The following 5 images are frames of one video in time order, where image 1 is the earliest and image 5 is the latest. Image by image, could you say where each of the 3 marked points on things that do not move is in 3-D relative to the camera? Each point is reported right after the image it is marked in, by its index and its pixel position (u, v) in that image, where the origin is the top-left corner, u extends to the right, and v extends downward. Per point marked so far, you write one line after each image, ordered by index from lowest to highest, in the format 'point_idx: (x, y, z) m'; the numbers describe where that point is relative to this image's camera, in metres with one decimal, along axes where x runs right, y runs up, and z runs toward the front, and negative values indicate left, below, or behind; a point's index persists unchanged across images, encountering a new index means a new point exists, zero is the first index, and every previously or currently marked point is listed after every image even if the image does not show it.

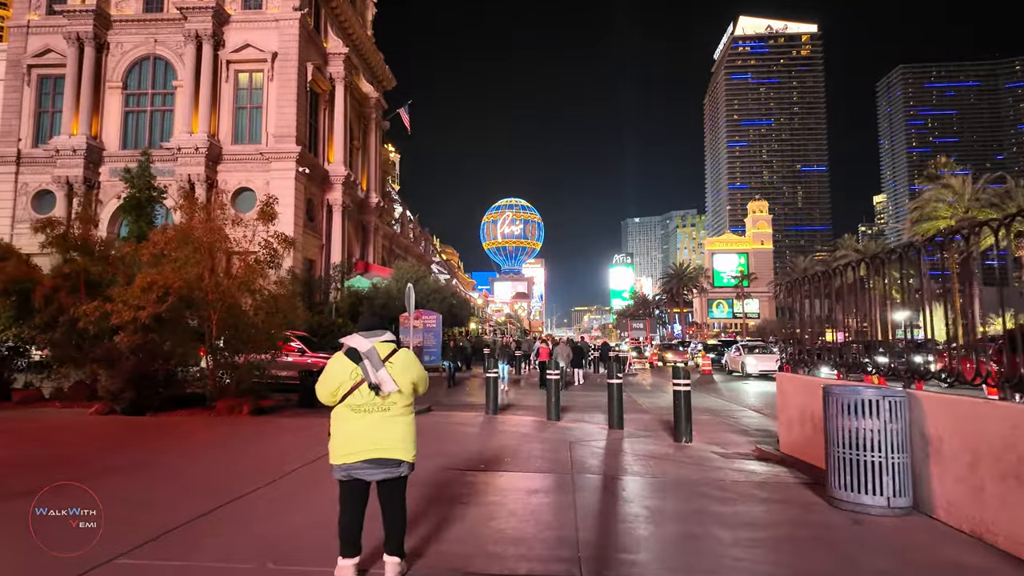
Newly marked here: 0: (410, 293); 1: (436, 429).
0: (-2.7, -0.1, +15.6) m
1: (-1.4, -2.7, +11.3) m
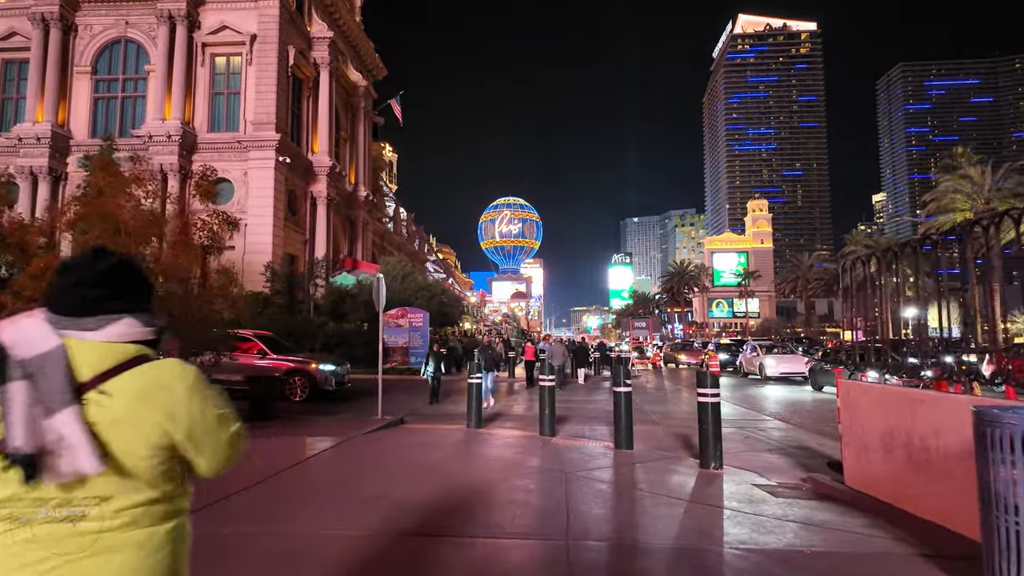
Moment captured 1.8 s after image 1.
0: (-3.0, +0.1, +13.4) m
1: (-1.7, -2.5, +9.1) m
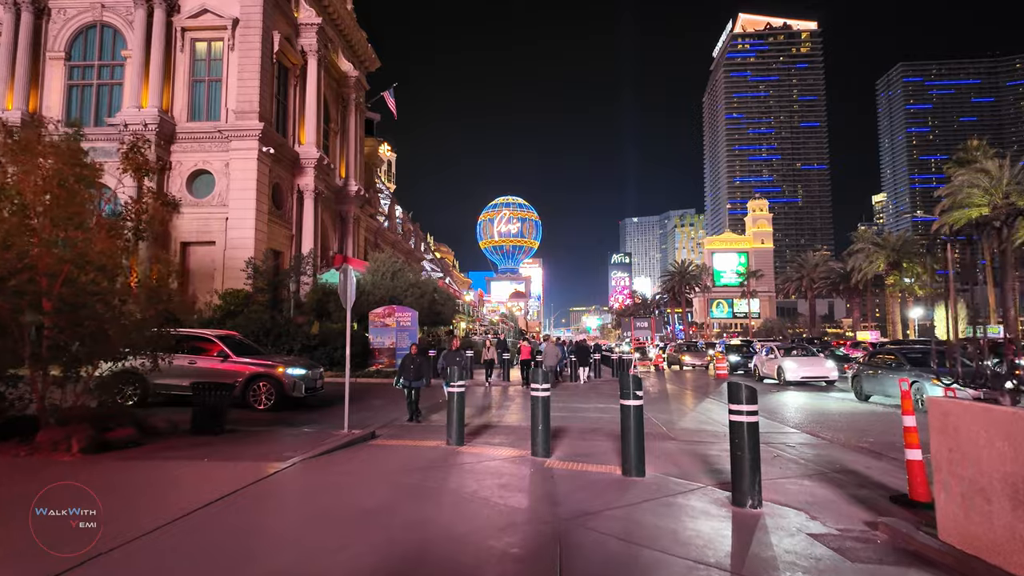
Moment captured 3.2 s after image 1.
0: (-3.2, +0.3, +11.7) m
1: (-1.9, -2.4, +7.3) m
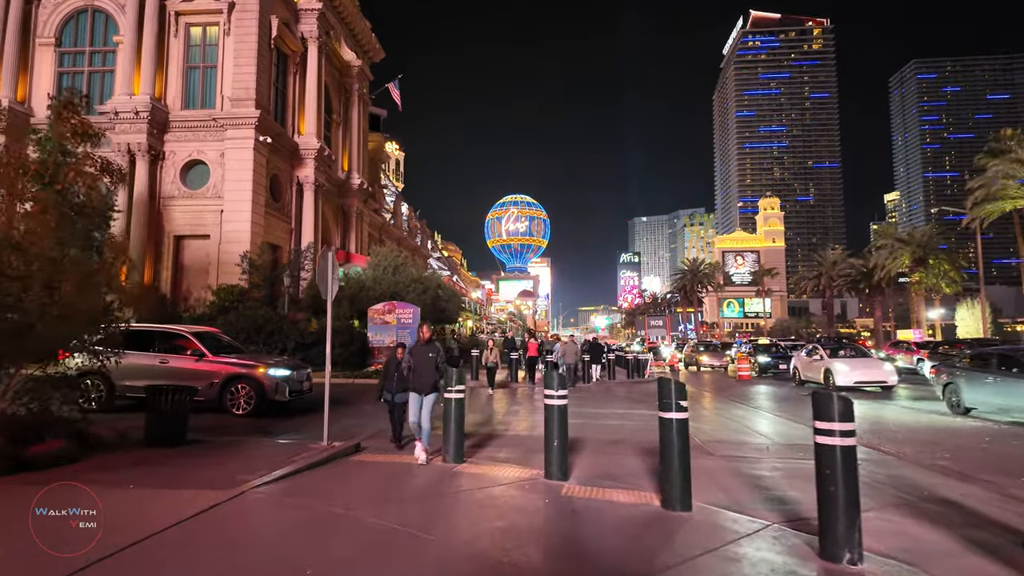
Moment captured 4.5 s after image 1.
0: (-3.0, +0.5, +10.1) m
1: (-1.8, -2.2, +5.7) m
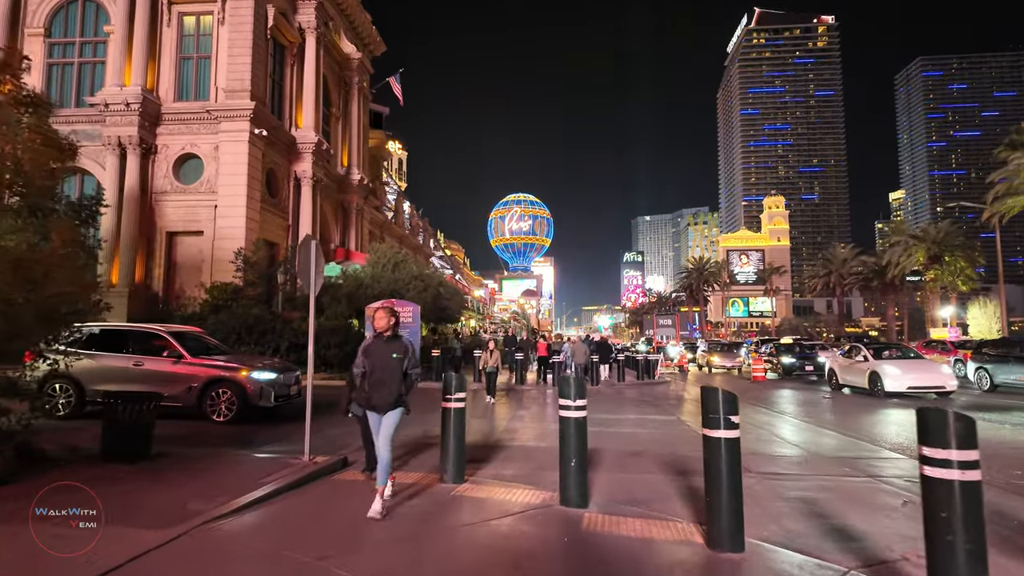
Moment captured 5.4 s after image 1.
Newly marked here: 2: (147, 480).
0: (-2.9, +0.6, +9.0) m
1: (-1.7, -2.1, +4.6) m
2: (-4.2, -2.2, +6.9) m
